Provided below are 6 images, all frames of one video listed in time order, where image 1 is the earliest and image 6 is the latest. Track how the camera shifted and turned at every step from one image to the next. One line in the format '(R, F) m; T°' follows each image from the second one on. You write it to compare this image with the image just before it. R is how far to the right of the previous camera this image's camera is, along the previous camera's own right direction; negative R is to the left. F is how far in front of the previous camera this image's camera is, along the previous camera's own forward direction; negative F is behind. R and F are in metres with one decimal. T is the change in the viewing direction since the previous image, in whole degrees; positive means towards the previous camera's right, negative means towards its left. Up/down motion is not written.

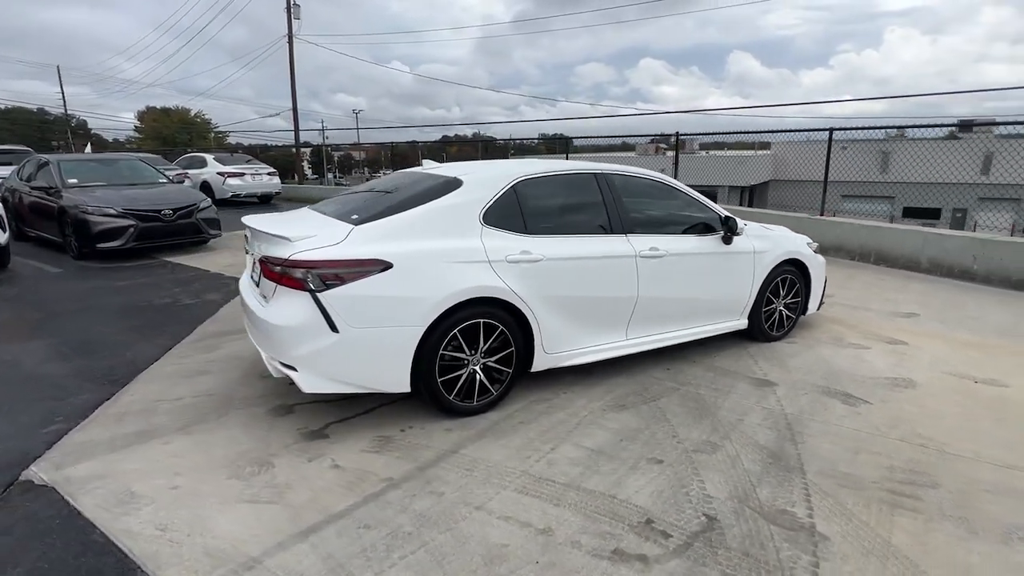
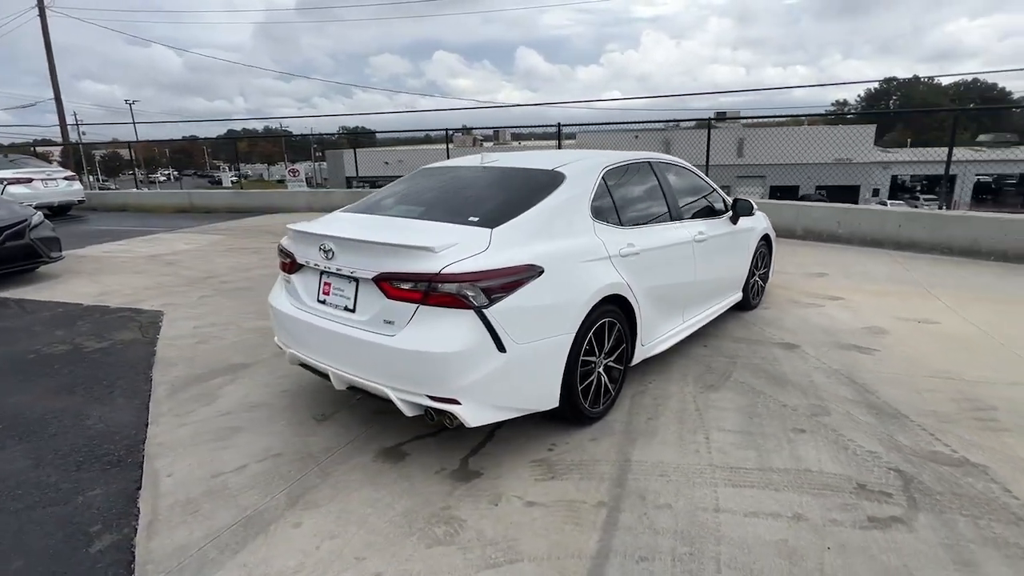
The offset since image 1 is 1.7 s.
(-1.7, +0.5) m; +19°
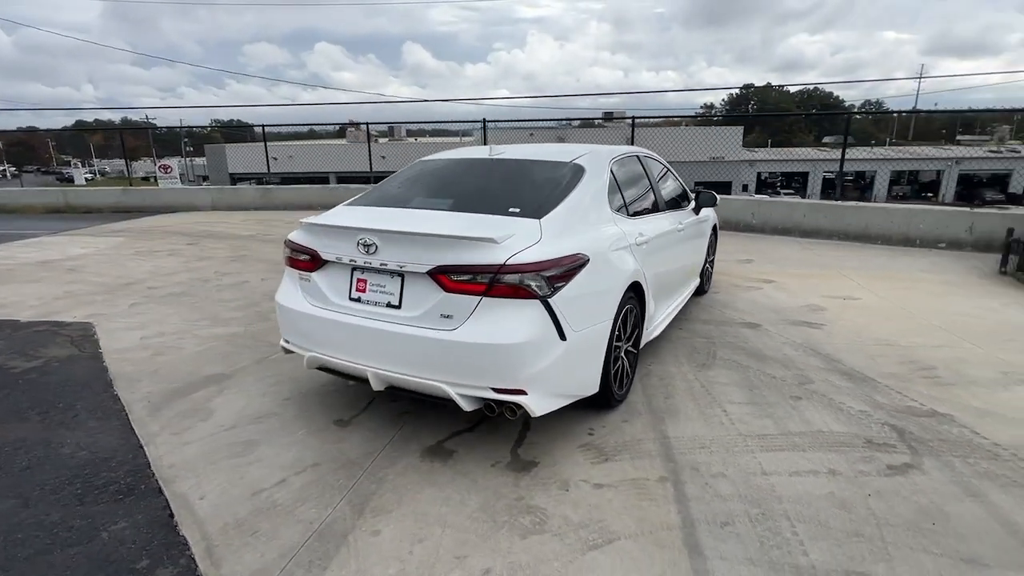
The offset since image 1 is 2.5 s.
(-0.7, +0.1) m; +11°
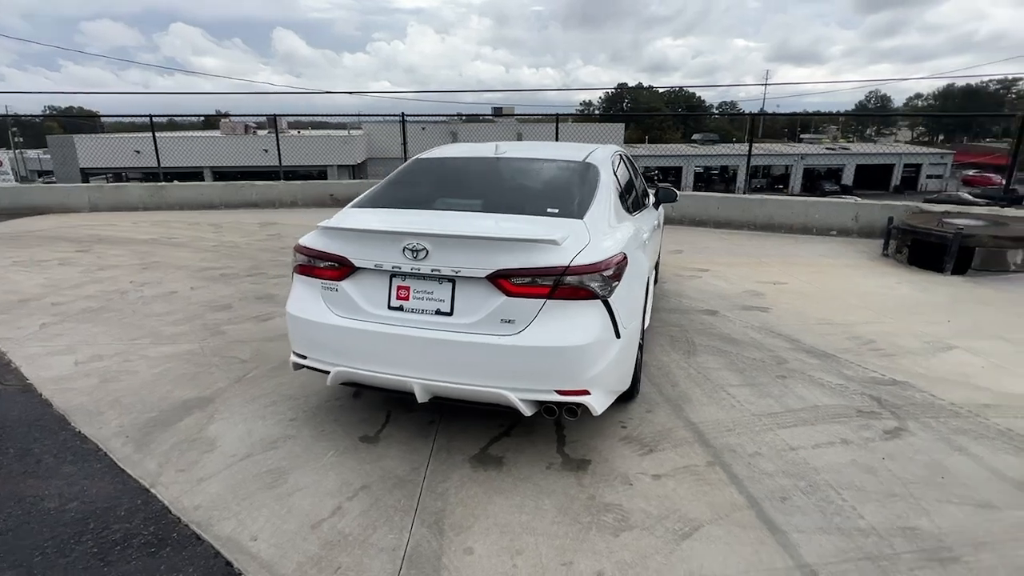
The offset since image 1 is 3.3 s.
(-0.7, +0.1) m; +11°
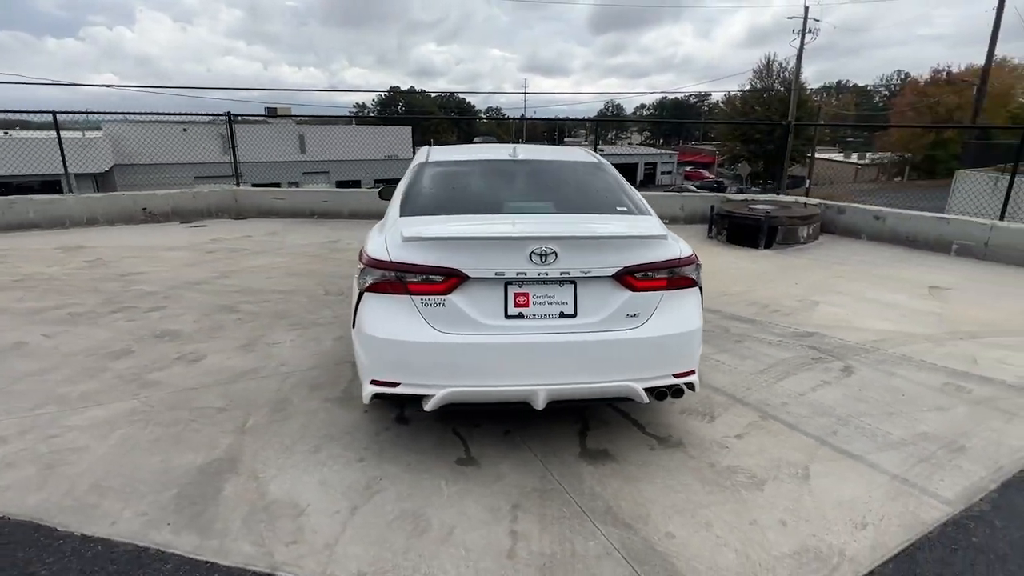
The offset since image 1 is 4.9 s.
(-1.4, +0.3) m; +22°
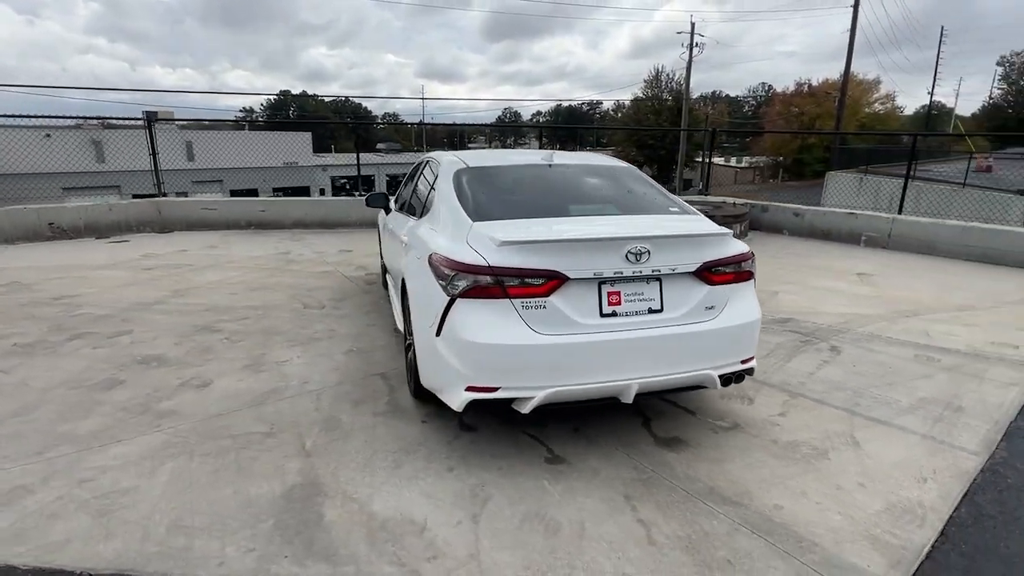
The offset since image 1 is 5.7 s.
(-0.9, 0.0) m; +10°
